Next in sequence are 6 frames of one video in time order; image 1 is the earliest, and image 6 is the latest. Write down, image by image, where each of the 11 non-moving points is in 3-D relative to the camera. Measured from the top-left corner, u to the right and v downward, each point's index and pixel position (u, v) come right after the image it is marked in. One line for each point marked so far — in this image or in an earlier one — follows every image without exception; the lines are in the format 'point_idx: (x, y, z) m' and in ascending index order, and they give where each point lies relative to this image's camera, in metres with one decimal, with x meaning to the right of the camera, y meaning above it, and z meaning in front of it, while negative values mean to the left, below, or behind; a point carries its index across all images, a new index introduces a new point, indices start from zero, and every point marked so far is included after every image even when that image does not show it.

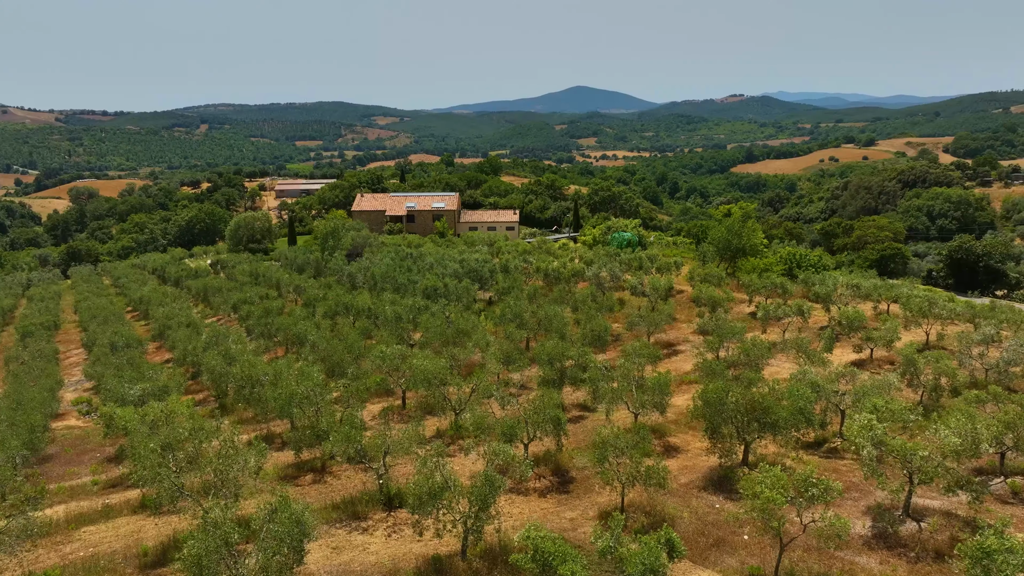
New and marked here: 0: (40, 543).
0: (-11.3, -6.1, +16.6) m
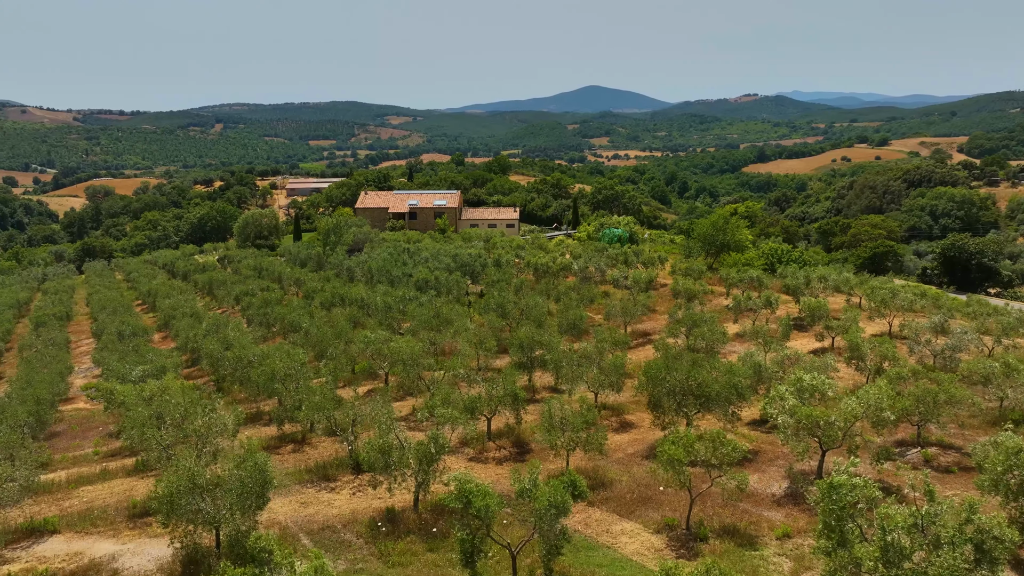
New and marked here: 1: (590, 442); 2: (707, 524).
0: (-12.5, -5.6, +18.5) m
1: (+2.0, -4.0, +18.1) m
2: (+4.1, -5.0, +14.8) m
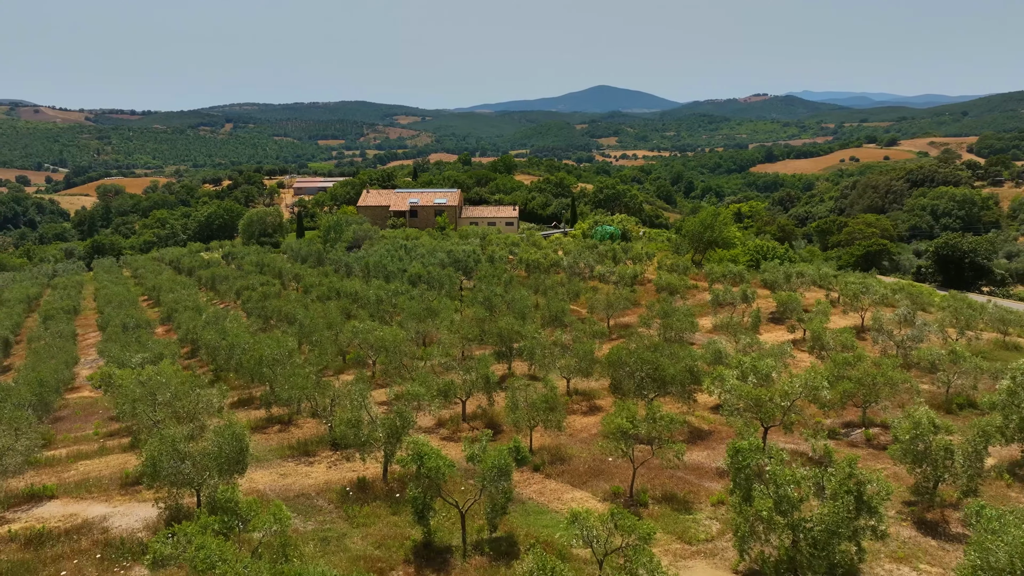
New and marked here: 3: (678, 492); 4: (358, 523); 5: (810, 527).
0: (-13.4, -5.2, +20.0) m
1: (+1.0, -3.7, +19.4) m
2: (+3.2, -4.7, +16.0) m
3: (+3.8, -4.7, +16.0) m
4: (-3.3, -5.1, +15.1) m
5: (+4.7, -3.8, +11.2) m
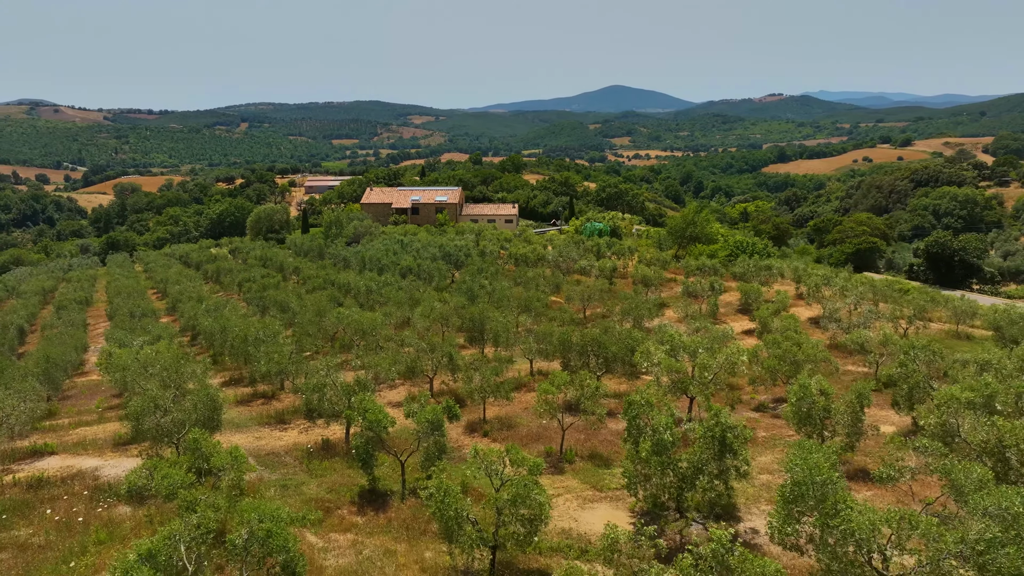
0: (-14.8, -4.7, +22.2) m
1: (-0.4, -3.2, +21.4) m
2: (+1.7, -4.2, +18.0) m
3: (+2.3, -4.2, +17.9) m
4: (-4.8, -4.6, +17.2) m
5: (+3.1, -3.3, +13.1) m
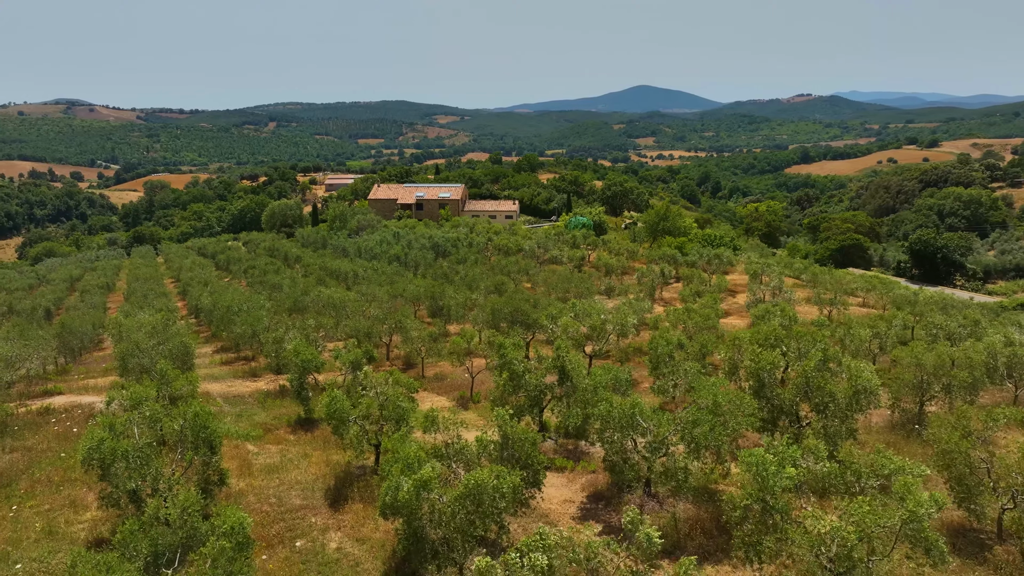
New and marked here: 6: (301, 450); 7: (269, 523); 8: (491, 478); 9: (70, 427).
0: (-17.2, -3.6, +26.4) m
1: (-2.8, -2.3, +25.1) m
2: (-0.9, -3.3, +21.6) m
3: (-0.2, -3.3, +21.6) m
4: (-7.4, -3.6, +21.1) m
5: (+0.4, -2.5, +16.7) m
6: (-5.3, -4.0, +17.4) m
7: (-4.8, -4.6, +13.8) m
8: (-0.4, -3.0, +11.2) m
9: (-12.3, -3.9, +19.4) m
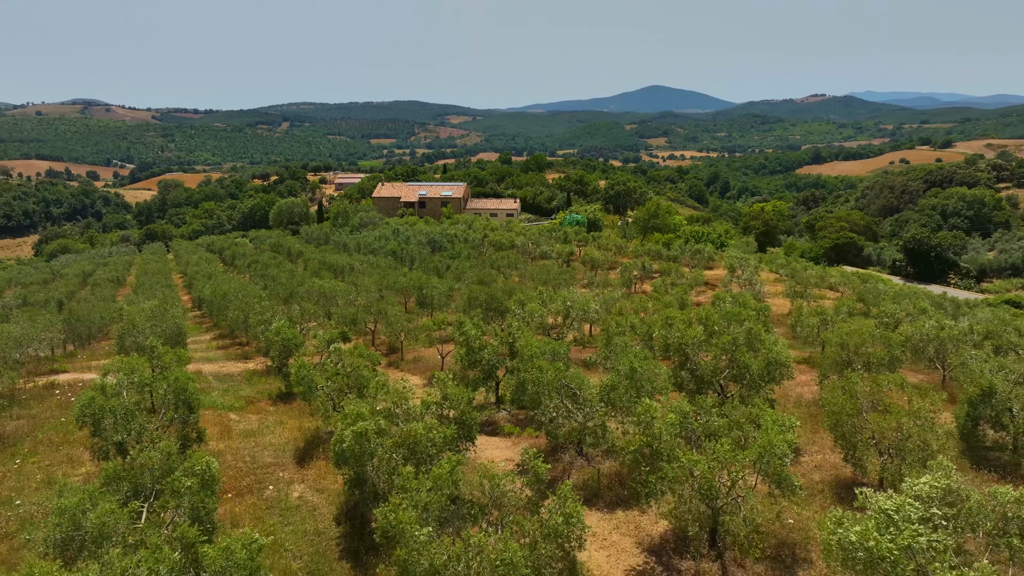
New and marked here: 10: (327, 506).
0: (-18.2, -3.1, +28.4) m
1: (-3.8, -1.8, +26.8) m
2: (-2.0, -2.9, +23.3) m
3: (-1.3, -2.9, +23.2) m
4: (-8.5, -3.2, +22.9) m
5: (-0.7, -2.0, +18.4) m
6: (-6.5, -3.6, +19.2) m
7: (-6.0, -4.2, +15.5) m
8: (-1.6, -2.6, +12.8) m
9: (-13.4, -3.4, +21.3) m
10: (-3.8, -4.5, +14.3) m
